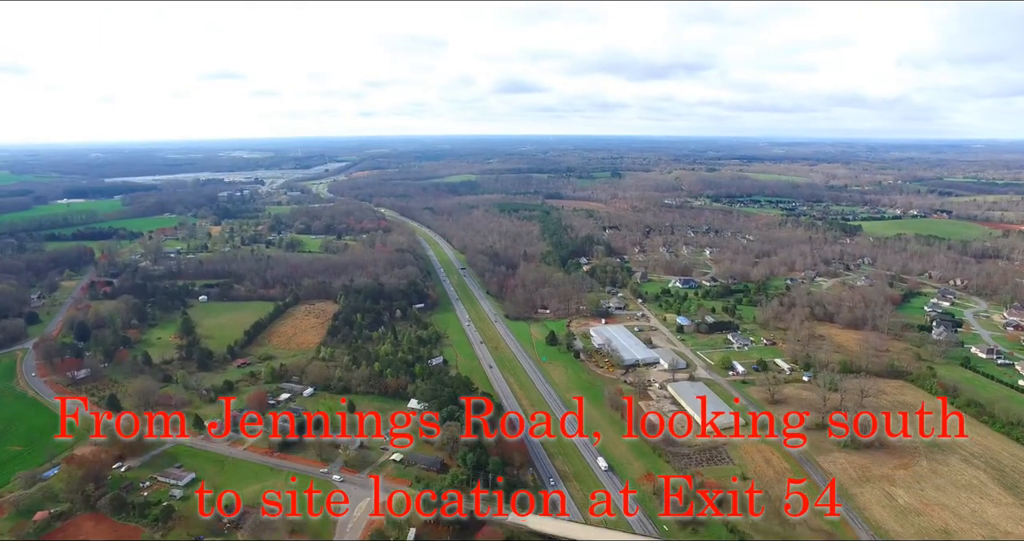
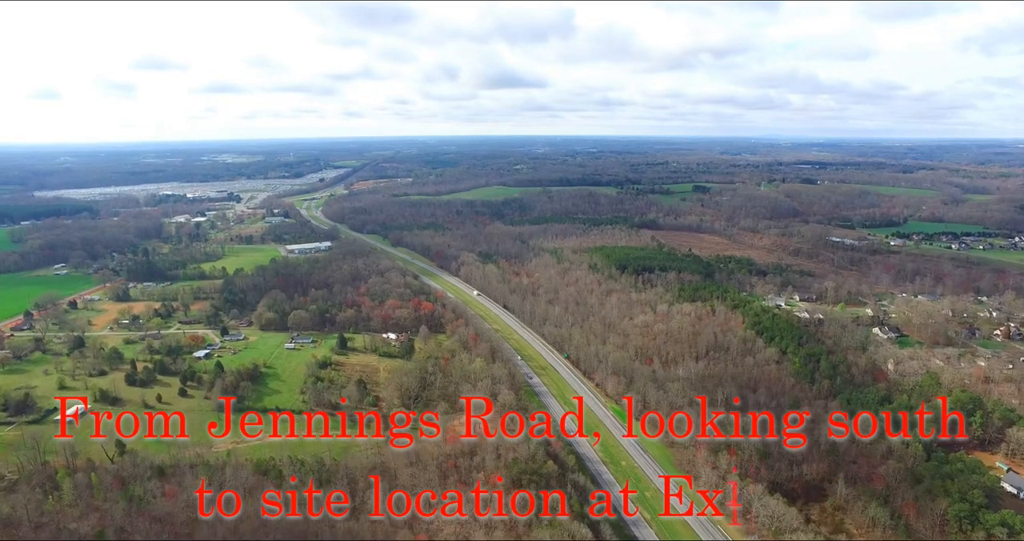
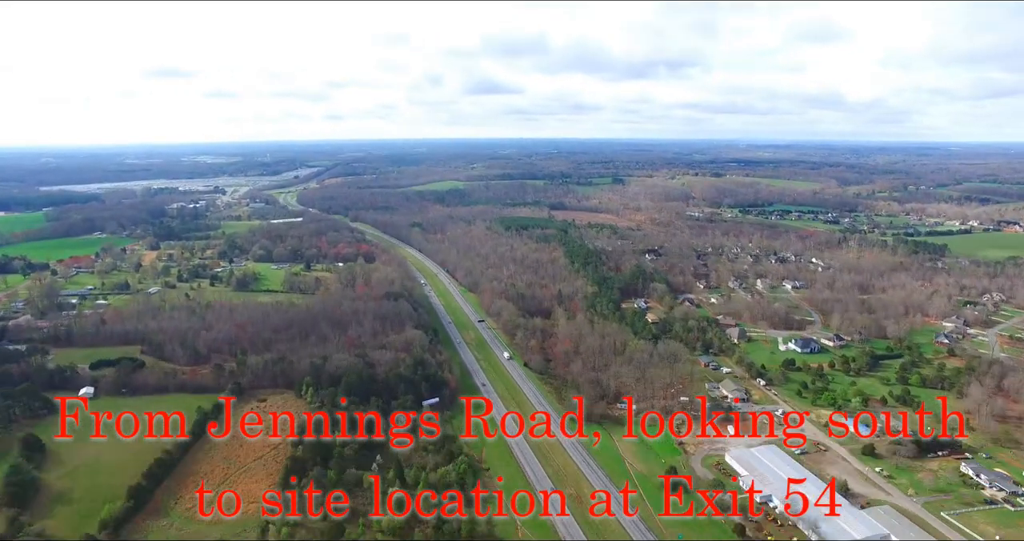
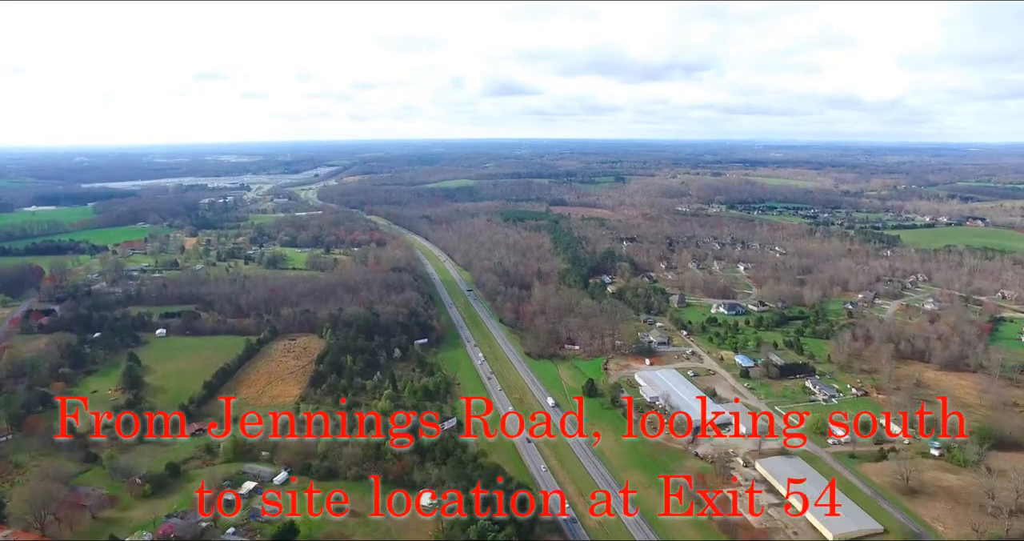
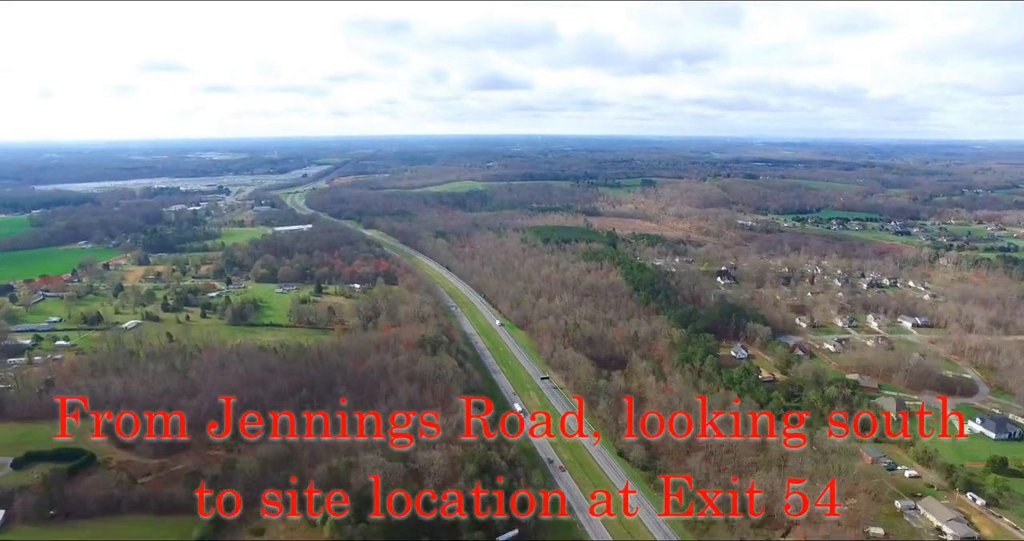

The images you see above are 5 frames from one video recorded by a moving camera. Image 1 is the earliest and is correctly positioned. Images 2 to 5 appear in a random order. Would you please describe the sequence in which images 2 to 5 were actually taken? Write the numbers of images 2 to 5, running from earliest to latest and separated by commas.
4, 3, 5, 2
